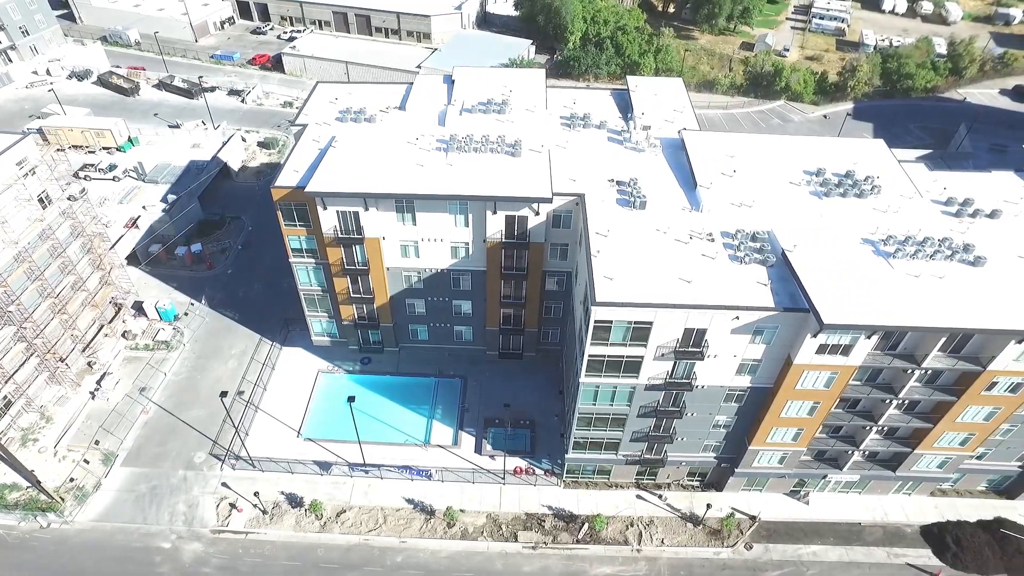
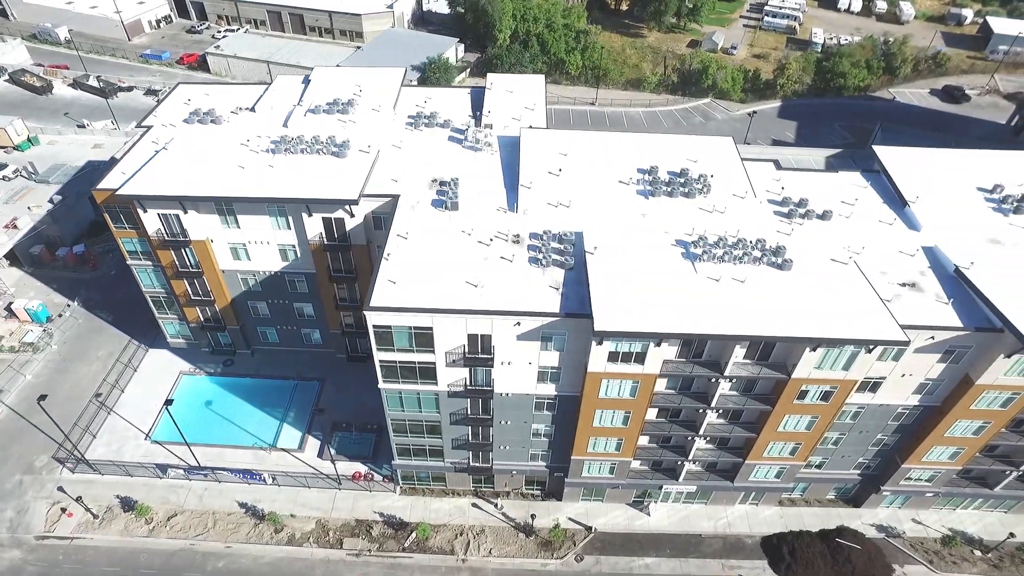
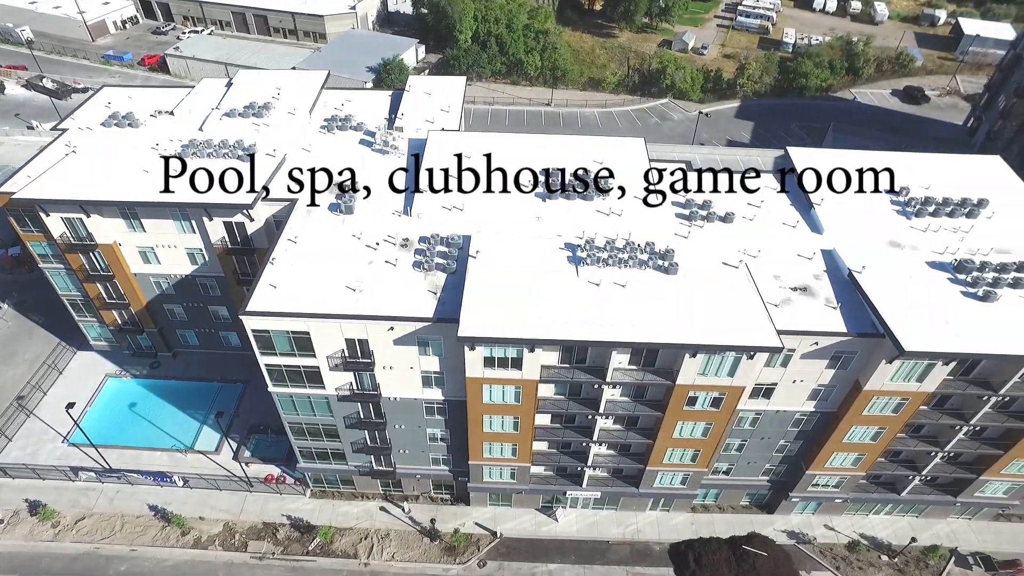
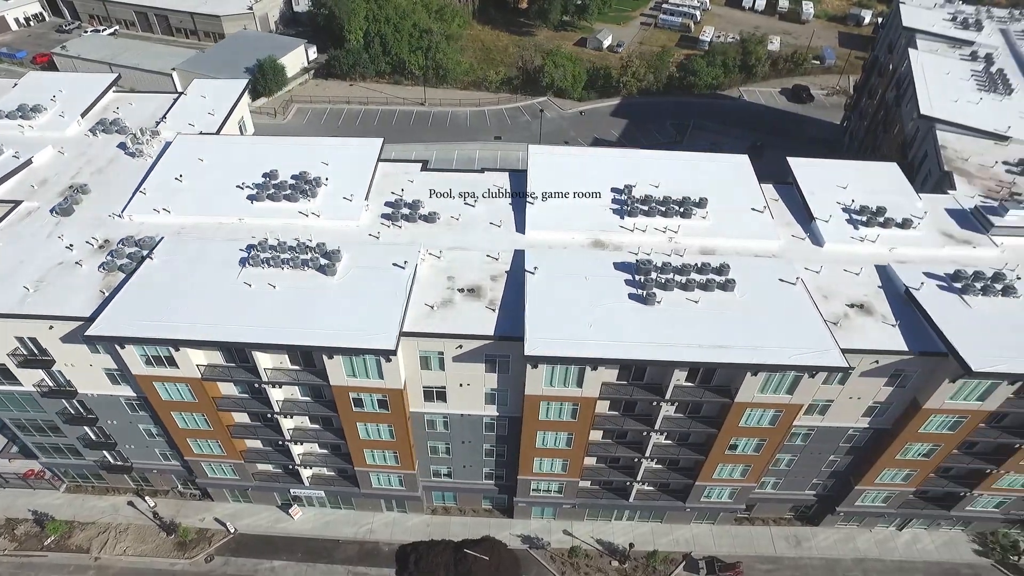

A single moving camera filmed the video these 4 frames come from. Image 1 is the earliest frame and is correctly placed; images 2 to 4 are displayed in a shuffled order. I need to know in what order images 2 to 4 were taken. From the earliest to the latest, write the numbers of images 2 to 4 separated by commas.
2, 3, 4
